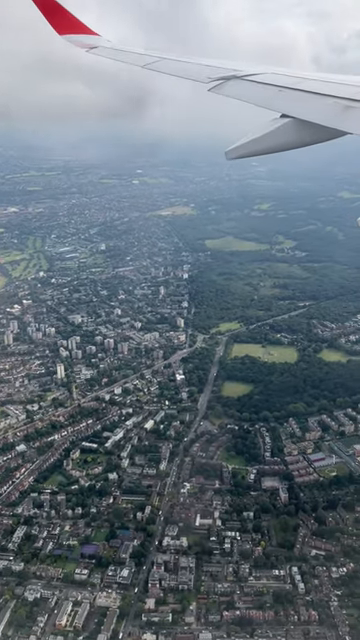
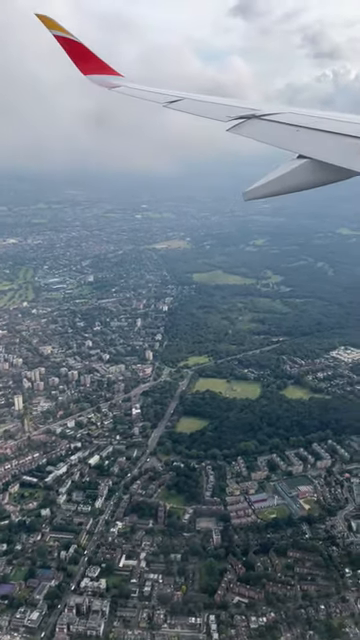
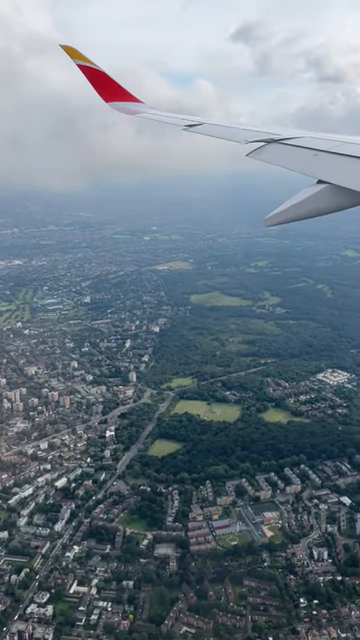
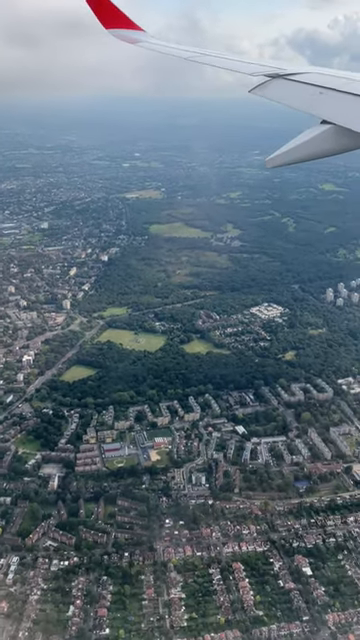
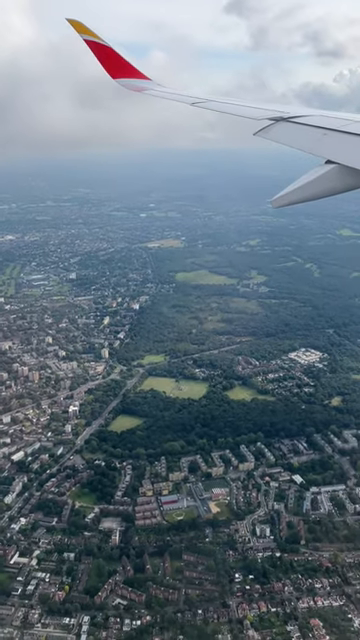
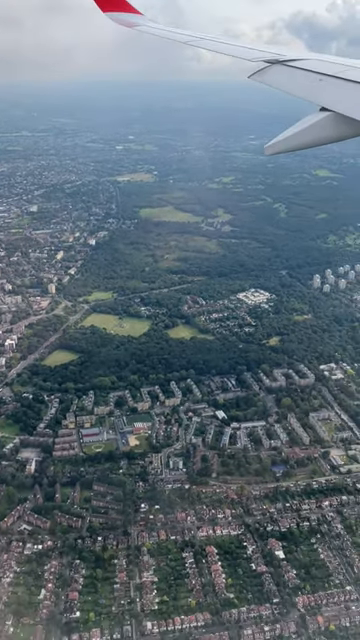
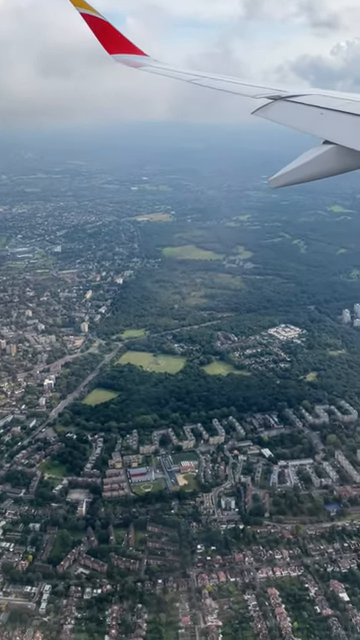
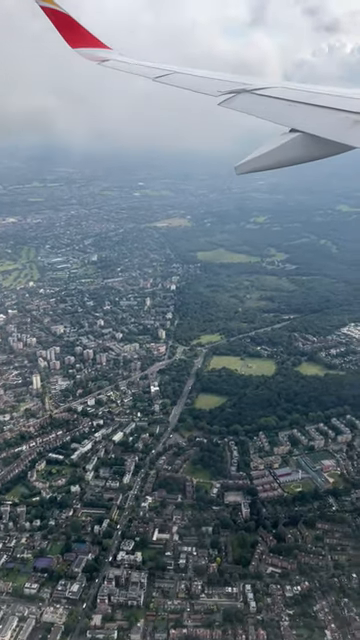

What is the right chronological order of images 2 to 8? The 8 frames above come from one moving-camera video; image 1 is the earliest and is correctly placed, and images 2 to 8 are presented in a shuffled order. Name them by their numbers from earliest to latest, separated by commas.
8, 2, 3, 5, 7, 4, 6
